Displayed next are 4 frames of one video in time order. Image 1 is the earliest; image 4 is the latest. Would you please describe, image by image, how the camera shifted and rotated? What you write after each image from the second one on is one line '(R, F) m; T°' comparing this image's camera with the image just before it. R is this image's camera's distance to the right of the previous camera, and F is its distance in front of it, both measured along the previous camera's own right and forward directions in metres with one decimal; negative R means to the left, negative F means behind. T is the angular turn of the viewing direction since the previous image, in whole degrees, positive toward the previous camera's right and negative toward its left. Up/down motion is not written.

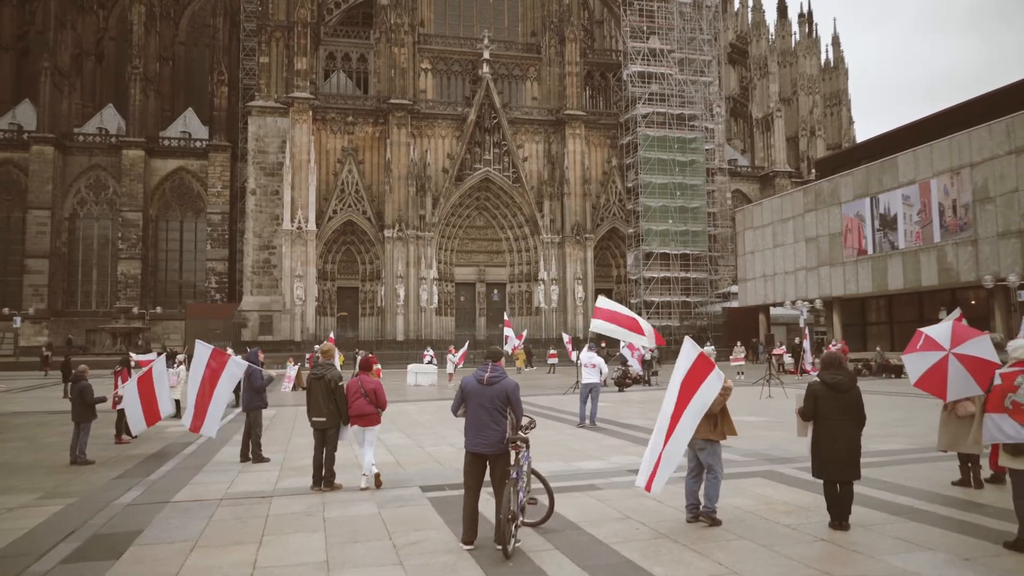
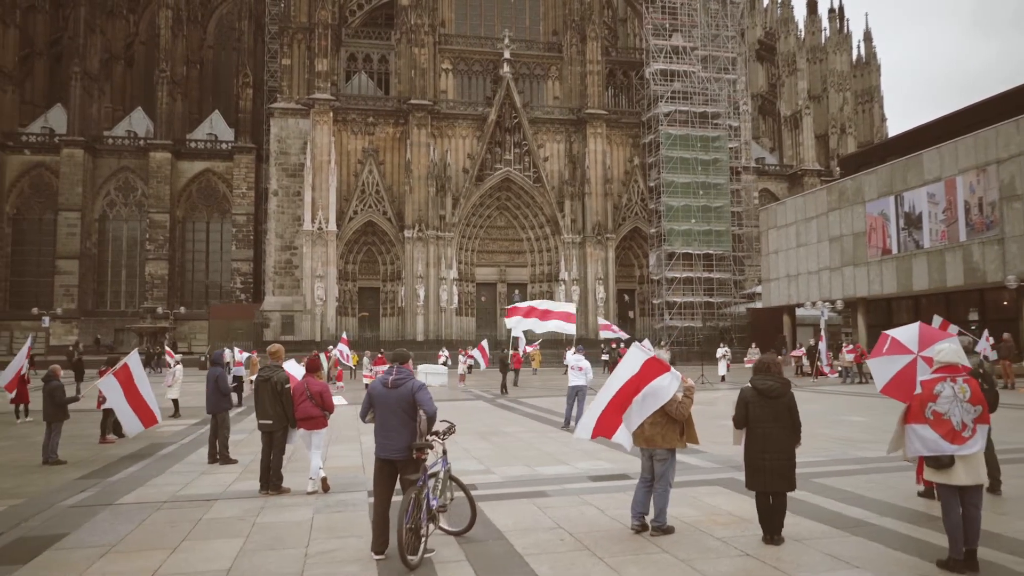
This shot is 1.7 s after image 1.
(+0.8, +0.2) m; -2°
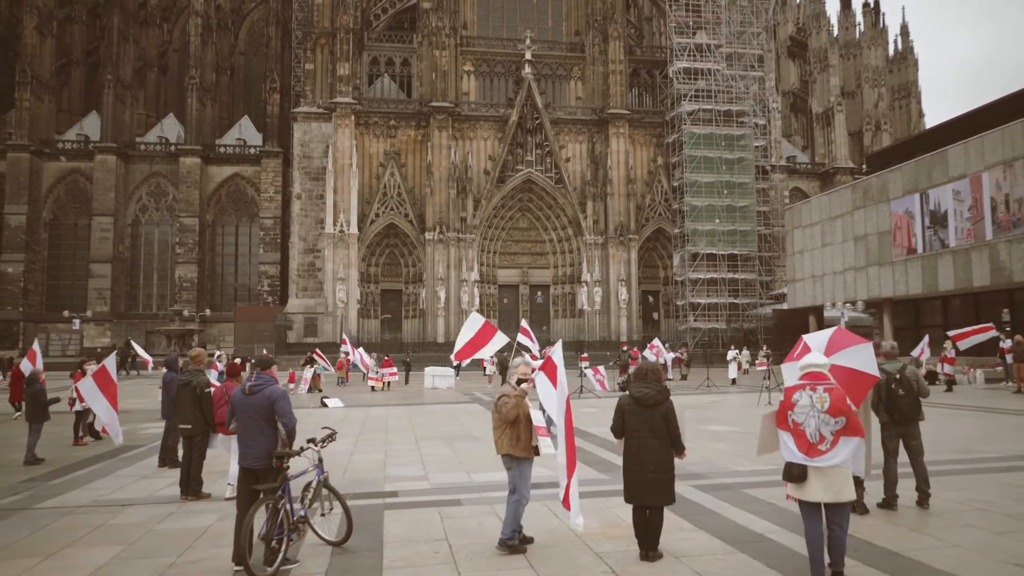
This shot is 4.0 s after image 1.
(+1.2, +0.2) m; -3°
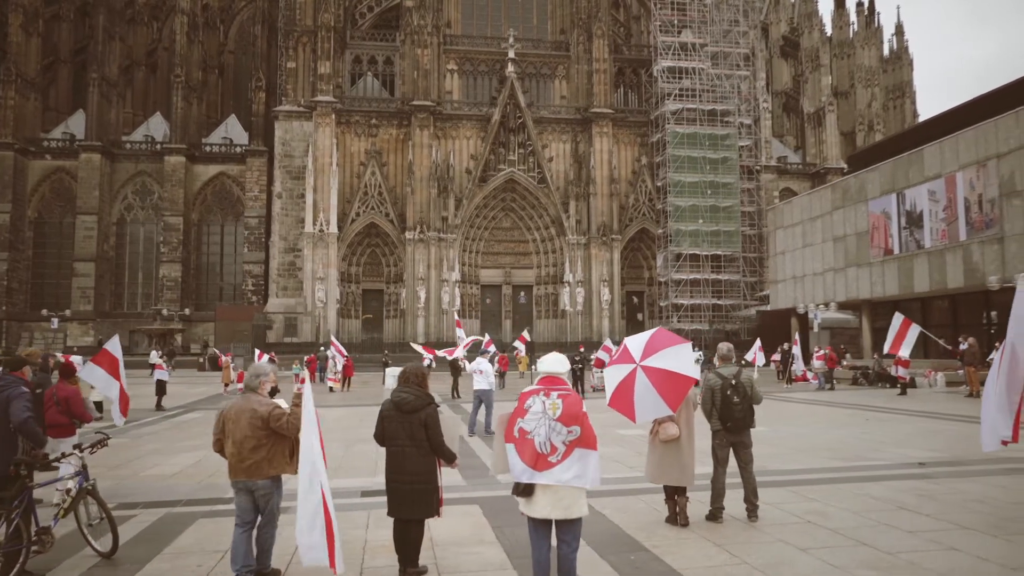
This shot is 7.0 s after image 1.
(+1.5, +0.3) m; 0°
